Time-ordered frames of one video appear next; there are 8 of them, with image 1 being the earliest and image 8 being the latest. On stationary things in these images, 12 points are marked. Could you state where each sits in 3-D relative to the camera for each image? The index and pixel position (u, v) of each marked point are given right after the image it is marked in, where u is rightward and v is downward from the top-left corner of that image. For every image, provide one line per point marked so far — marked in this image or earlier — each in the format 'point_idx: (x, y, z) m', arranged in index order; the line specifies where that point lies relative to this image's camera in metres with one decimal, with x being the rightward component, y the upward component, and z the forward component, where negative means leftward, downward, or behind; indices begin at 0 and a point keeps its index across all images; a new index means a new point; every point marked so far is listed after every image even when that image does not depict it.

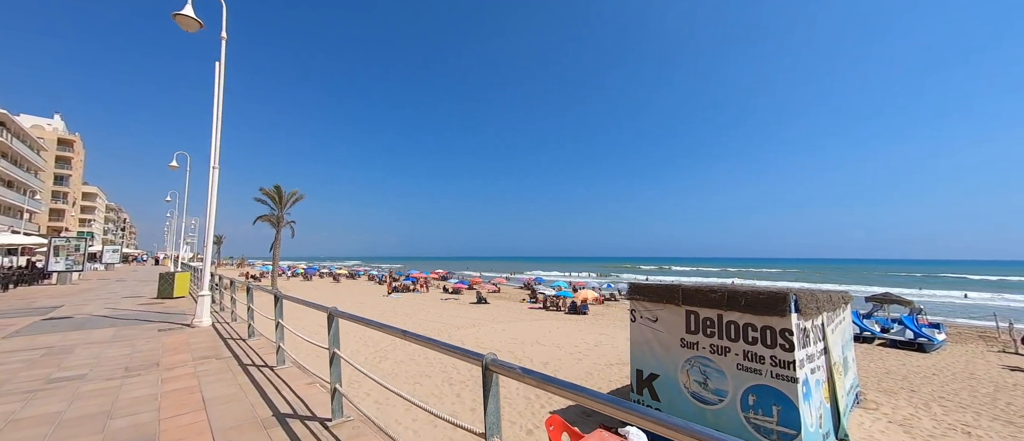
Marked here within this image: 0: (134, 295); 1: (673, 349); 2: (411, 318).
0: (-12.6, -2.5, +12.4) m
1: (+2.5, -2.0, +5.8) m
2: (-4.6, -4.4, +16.7) m
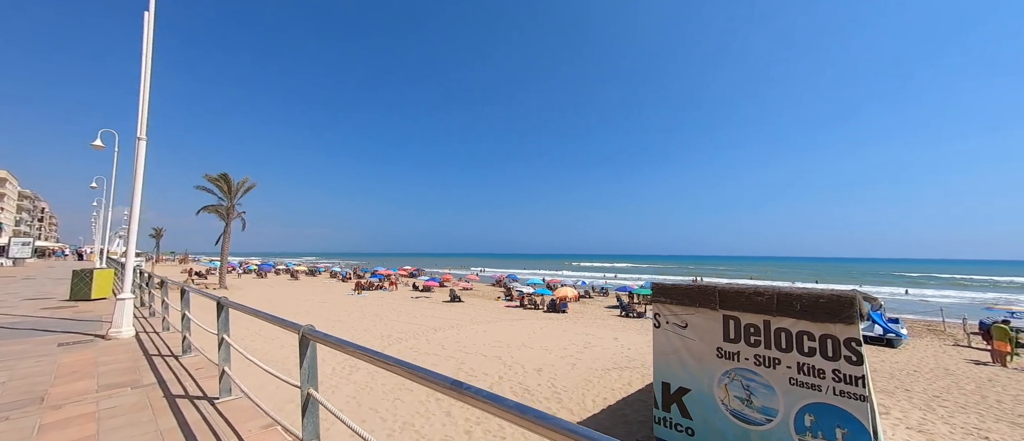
0: (-13.0, -2.1, +10.2) m
1: (+2.6, -1.9, +5.0) m
2: (-5.4, -4.1, +15.3) m
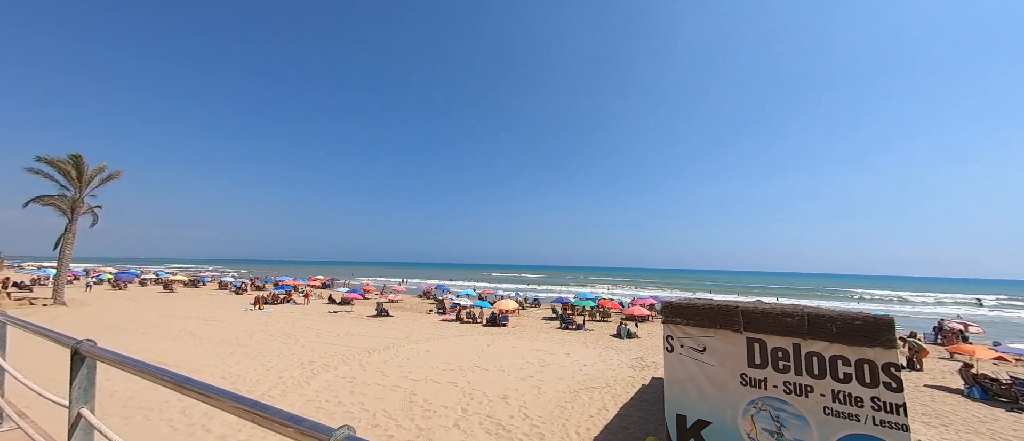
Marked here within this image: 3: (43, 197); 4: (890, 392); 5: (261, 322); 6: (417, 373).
0: (-13.8, -1.8, +6.3) m
1: (+2.7, -2.0, +4.5) m
2: (-7.5, -4.2, +12.8) m
3: (-23.3, +1.2, +18.6) m
4: (+3.9, -1.8, +3.8) m
5: (-11.2, -4.5, +16.5) m
6: (-2.4, -3.9, +9.5) m
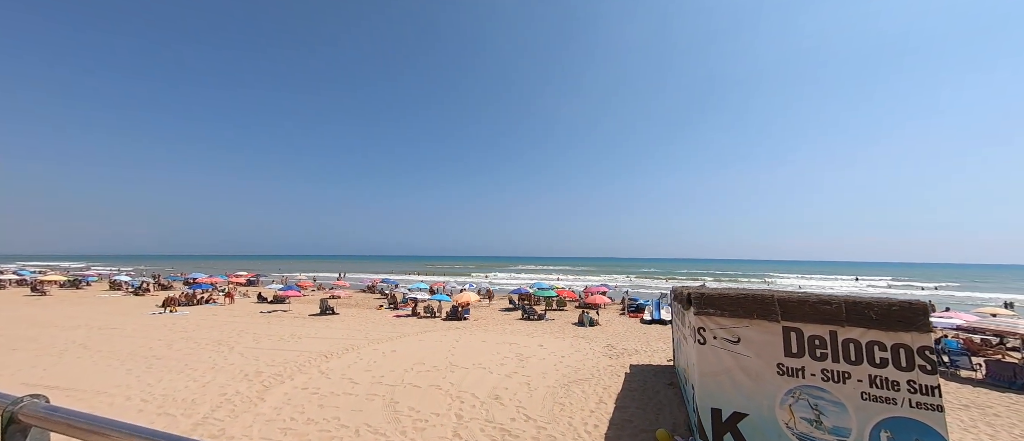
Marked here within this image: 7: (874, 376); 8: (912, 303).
0: (-13.4, -1.6, +3.5) m
1: (+3.0, -1.9, +4.4) m
2: (-8.3, -3.8, +11.0) m
3: (-24.9, +1.7, +14.0) m
4: (+4.4, -1.6, +3.9) m
5: (-12.6, -4.1, +14.1) m
6: (-2.8, -3.6, +8.6) m
7: (+4.0, -1.7, +4.1) m
8: (+4.4, -0.9, +4.0) m
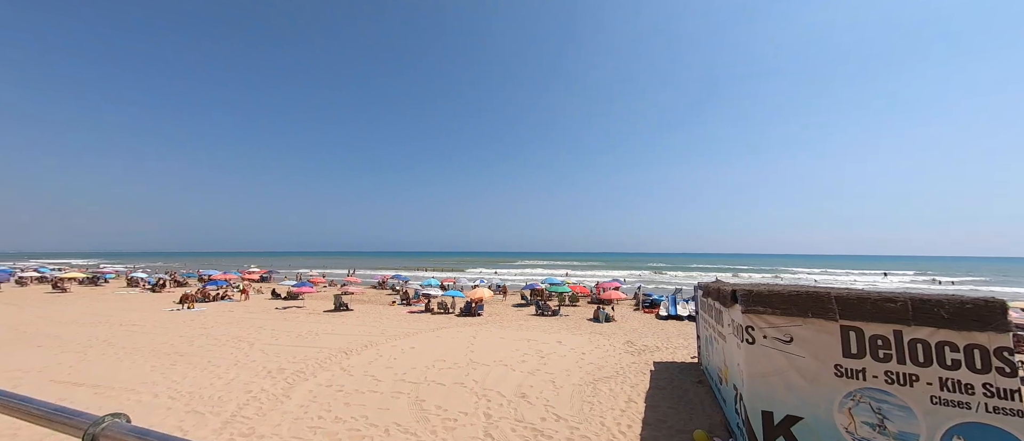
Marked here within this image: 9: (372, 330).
0: (-13.0, -1.6, +3.5) m
1: (+3.5, -1.8, +4.2) m
2: (-7.7, -3.7, +10.9) m
3: (-24.3, +1.7, +14.2) m
4: (+4.8, -1.5, +3.7) m
5: (-12.0, -4.0, +14.1) m
6: (-2.3, -3.5, +8.4) m
7: (+4.5, -1.6, +3.8) m
8: (+4.8, -0.8, +3.7) m
9: (-5.1, -4.0, +13.6) m
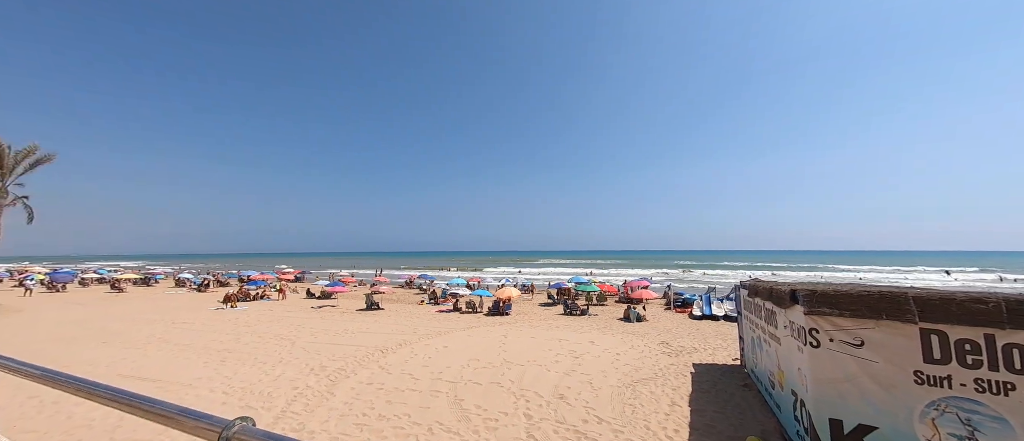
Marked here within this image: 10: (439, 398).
0: (-12.5, -1.7, +4.1) m
1: (+4.0, -1.7, +3.9) m
2: (-6.7, -3.8, +11.3) m
3: (-23.1, +1.5, +15.5) m
4: (+5.3, -1.5, +3.3) m
5: (-10.8, -4.1, +14.7) m
6: (-1.4, -3.5, +8.4) m
7: (+5.0, -1.5, +3.4) m
8: (+5.3, -0.7, +3.3) m
9: (-4.0, -4.0, +13.7) m
10: (-1.4, -3.4, +6.9) m
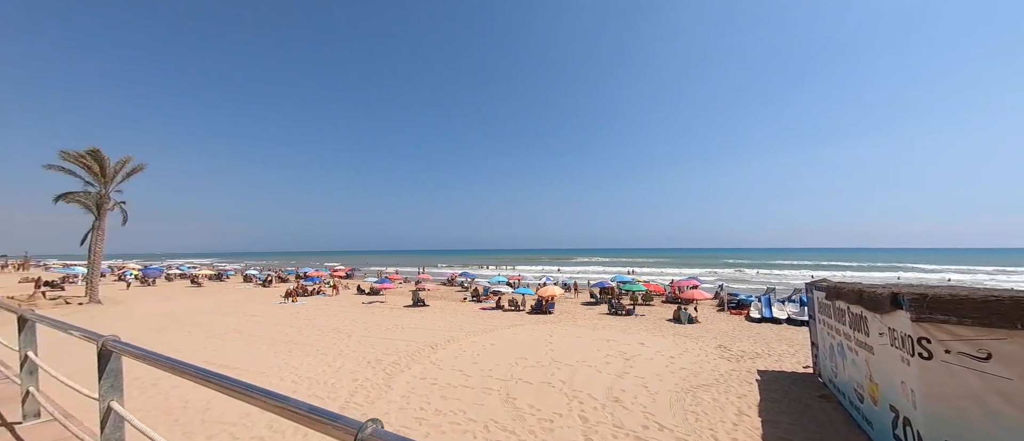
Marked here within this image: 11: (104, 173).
0: (-11.7, -1.8, +5.3) m
1: (+4.7, -1.7, +3.4) m
2: (-5.3, -3.8, +11.8) m
3: (-21.2, +1.4, +17.6) m
4: (+5.9, -1.4, +2.6) m
5: (-9.0, -4.1, +15.6) m
6: (-0.3, -3.5, +8.5) m
7: (+5.6, -1.5, +2.8) m
8: (+5.9, -0.6, +2.7) m
9: (-2.3, -4.0, +14.0) m
10: (-0.4, -3.3, +7.0) m
11: (-20.0, +2.5, +18.2) m
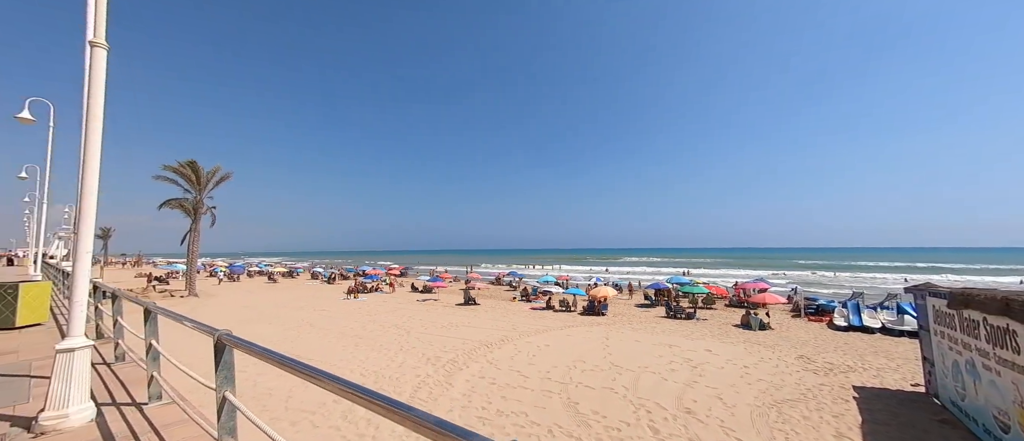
0: (-10.7, -1.9, +6.5) m
1: (+5.3, -1.6, +2.6) m
2: (-3.5, -3.8, +12.2) m
3: (-18.6, +1.2, +19.9) m
4: (+6.4, -1.3, +1.7) m
5: (-6.7, -4.1, +16.5) m
6: (+1.0, -3.4, +8.3) m
7: (+6.1, -1.4, +2.0) m
8: (+6.4, -0.6, +1.8) m
9: (-0.3, -4.0, +14.0) m
10: (+0.7, -3.3, +6.8) m
11: (-17.4, +2.3, +20.3) m
